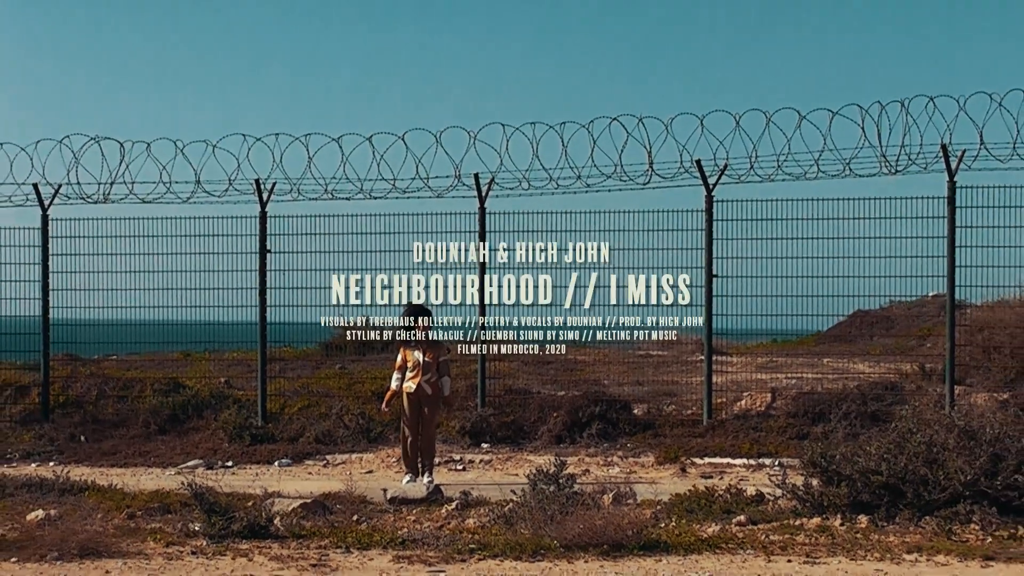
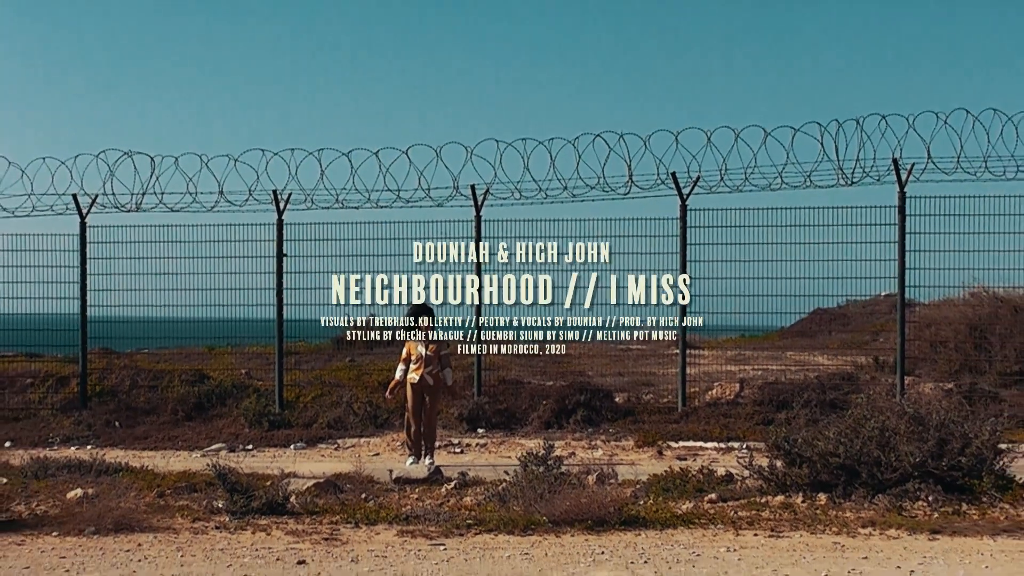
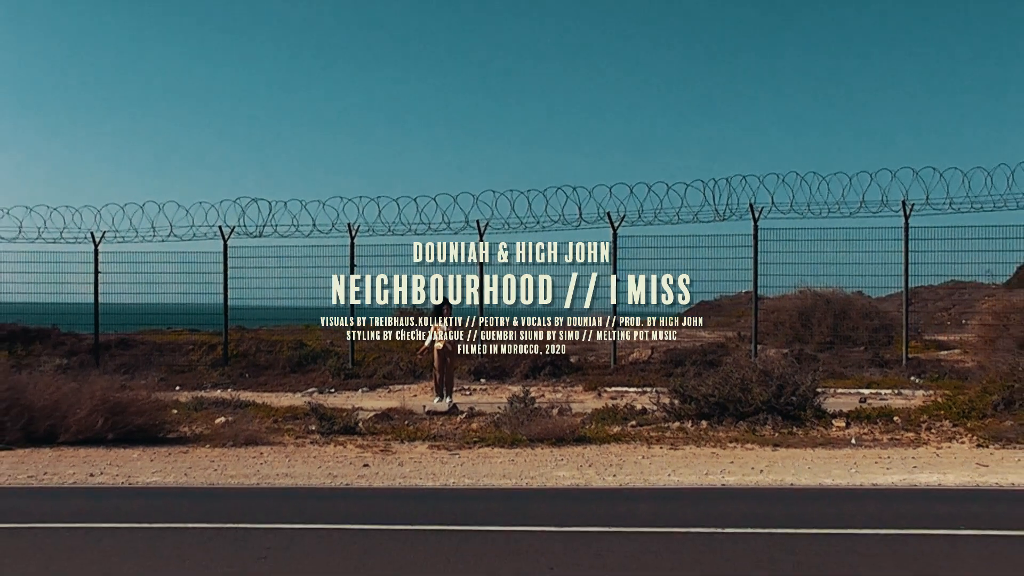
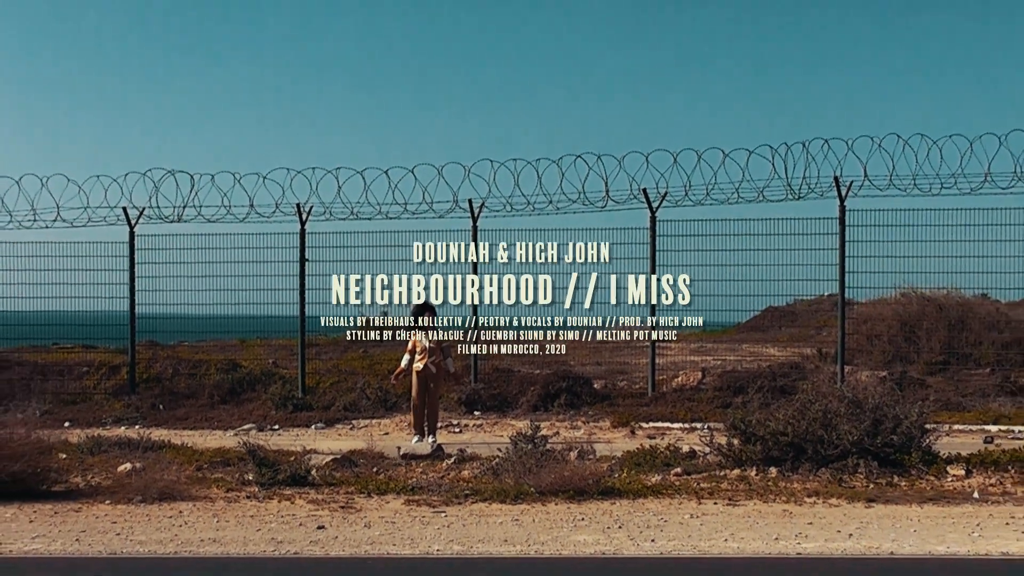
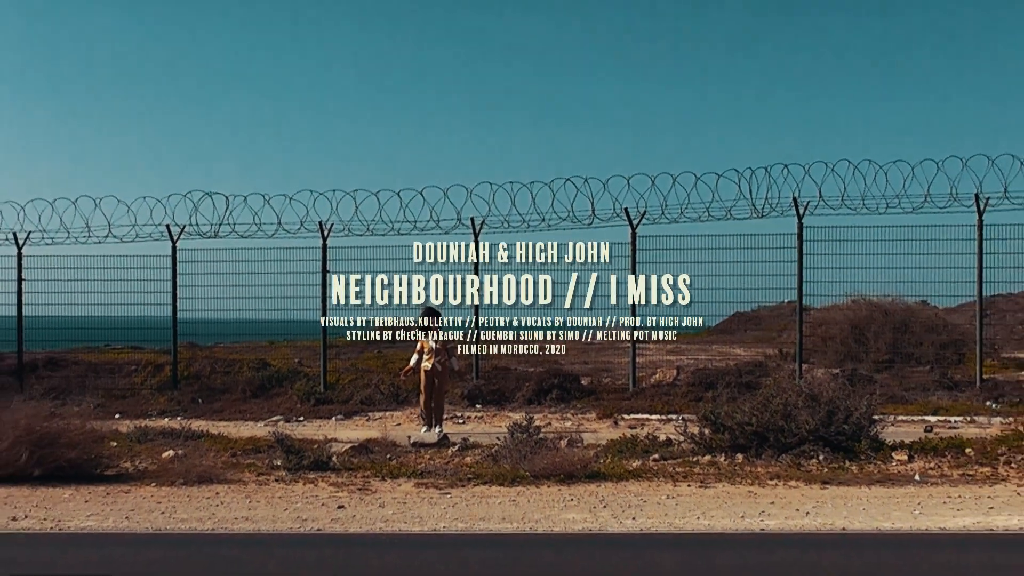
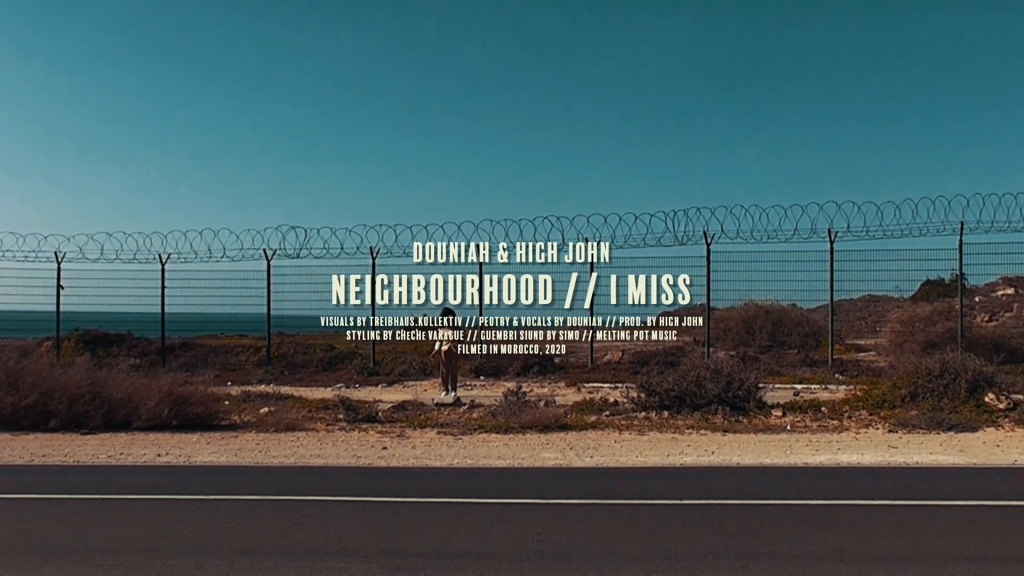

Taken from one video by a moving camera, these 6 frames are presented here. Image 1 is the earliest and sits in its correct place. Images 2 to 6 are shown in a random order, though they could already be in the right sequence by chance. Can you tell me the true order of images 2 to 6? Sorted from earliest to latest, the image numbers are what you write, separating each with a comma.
2, 4, 5, 3, 6
